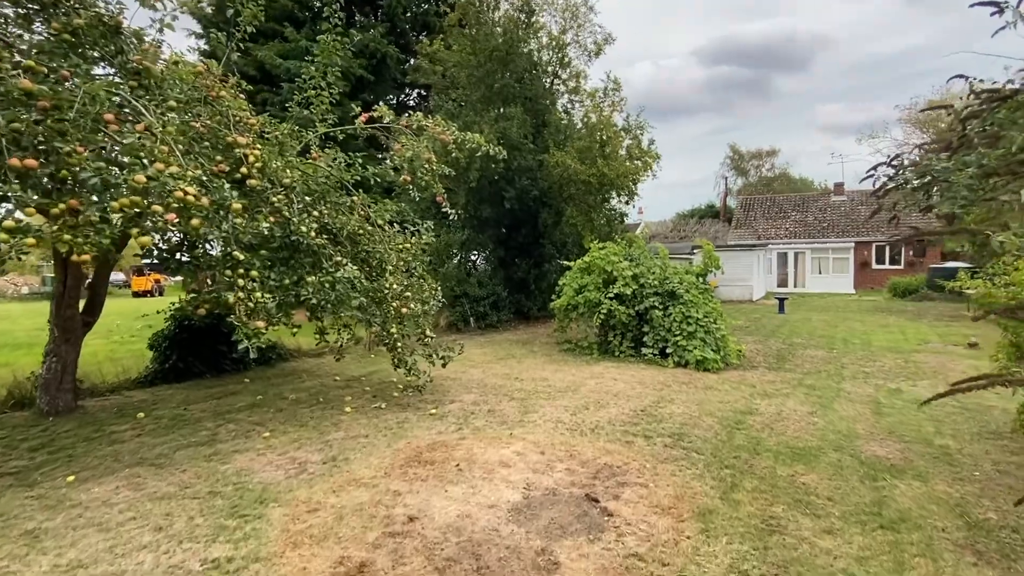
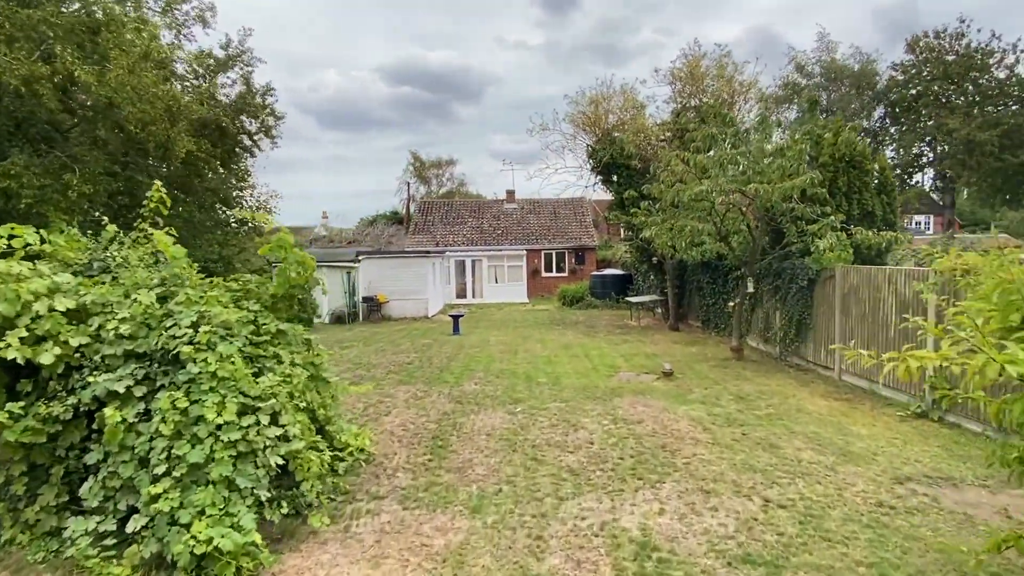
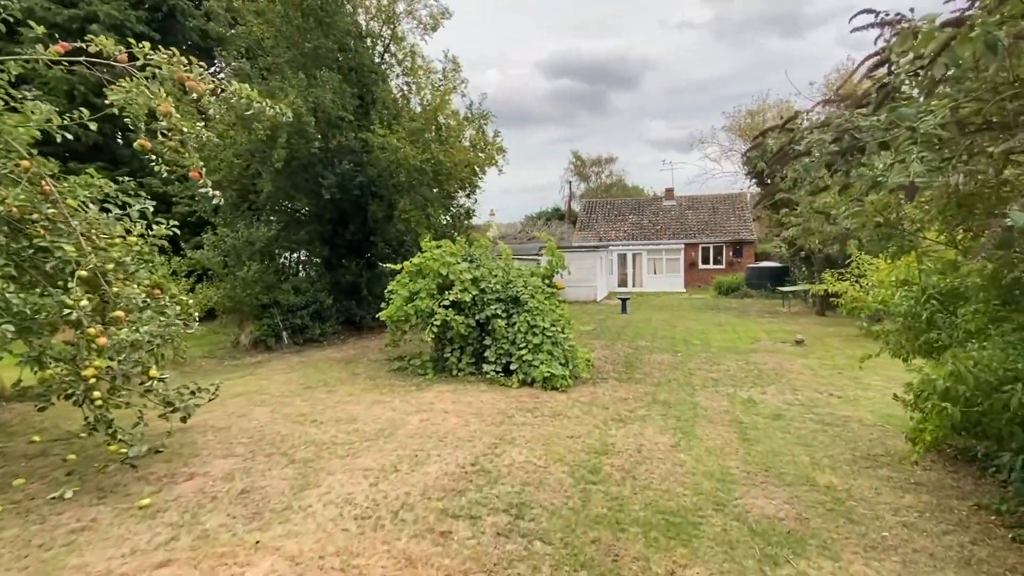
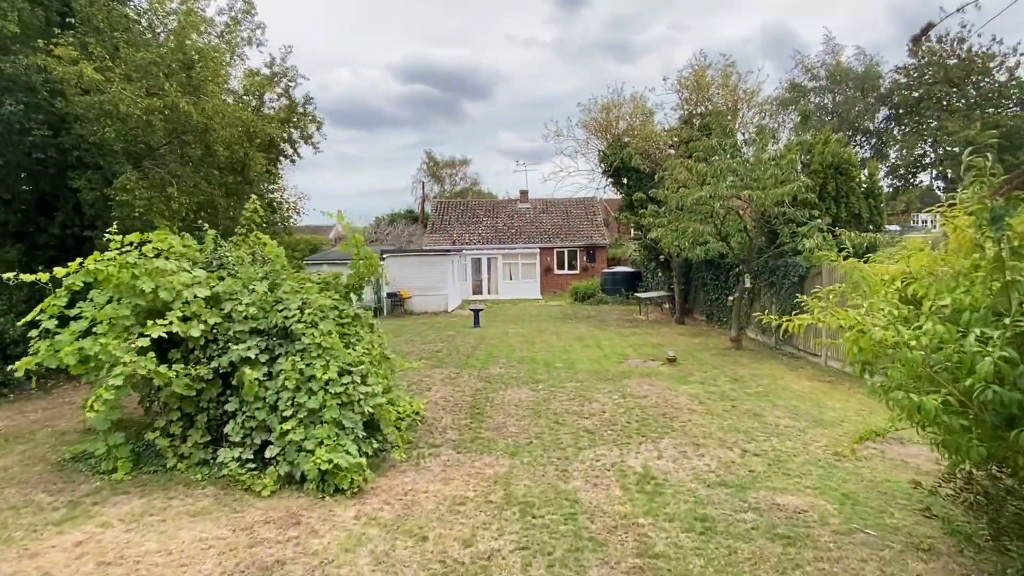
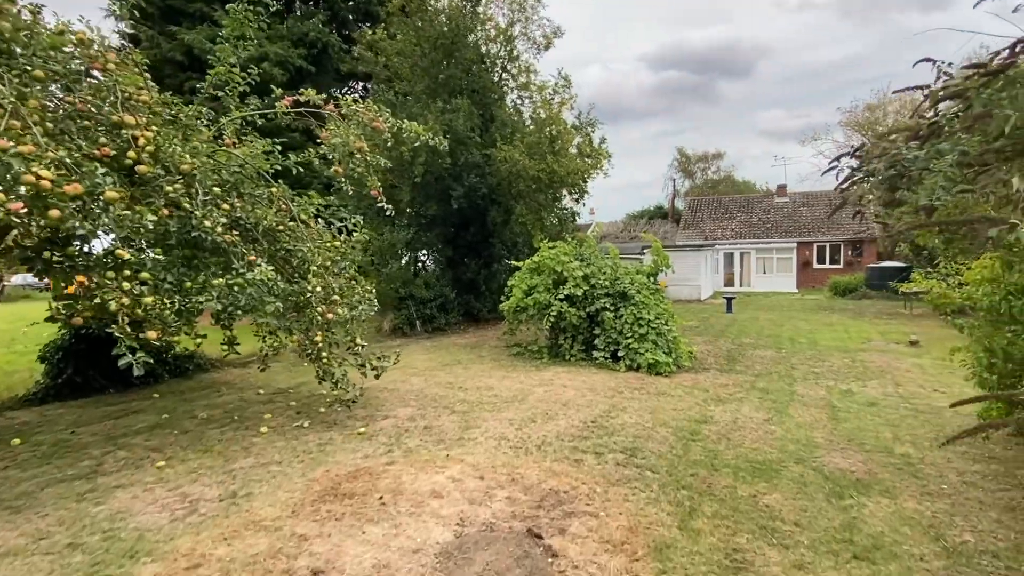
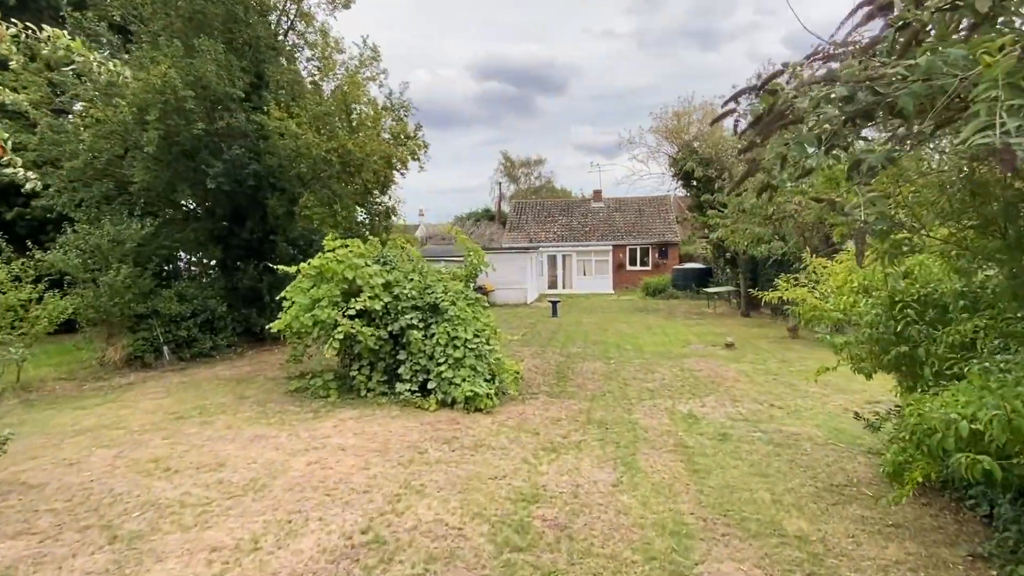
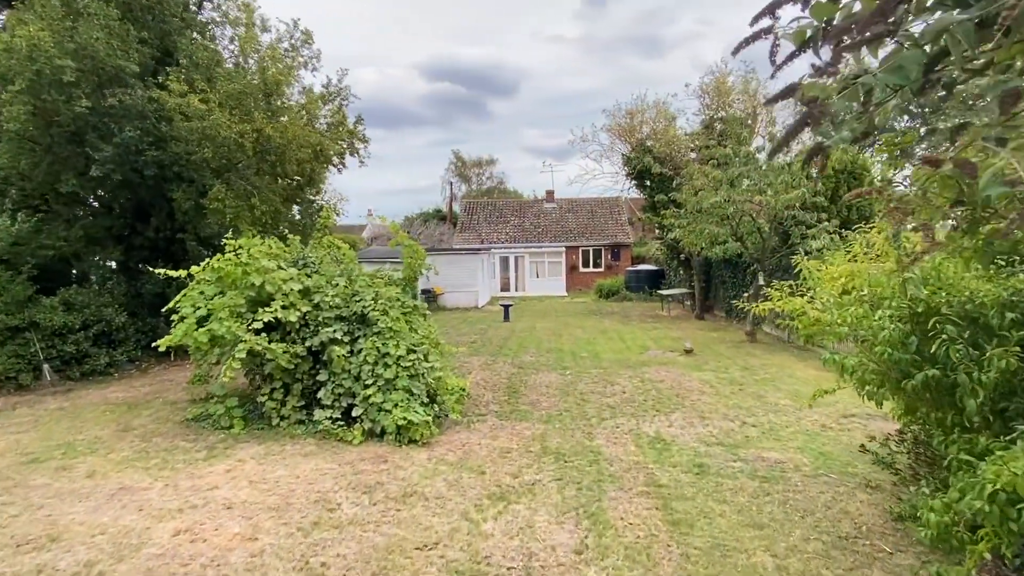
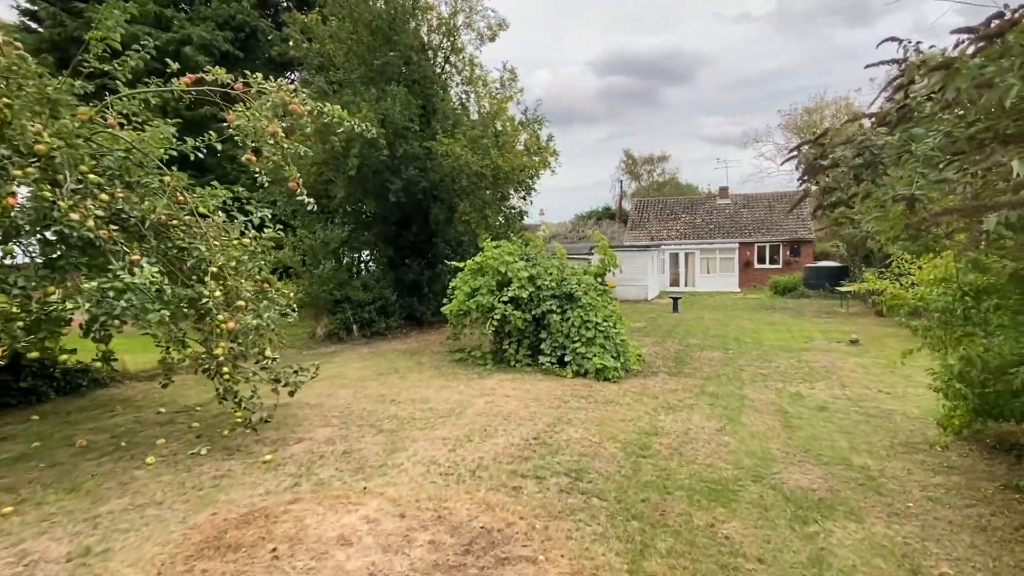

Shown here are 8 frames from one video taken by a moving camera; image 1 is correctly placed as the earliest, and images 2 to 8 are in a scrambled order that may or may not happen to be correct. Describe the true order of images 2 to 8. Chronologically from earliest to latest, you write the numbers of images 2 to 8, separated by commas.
5, 8, 3, 6, 7, 4, 2
